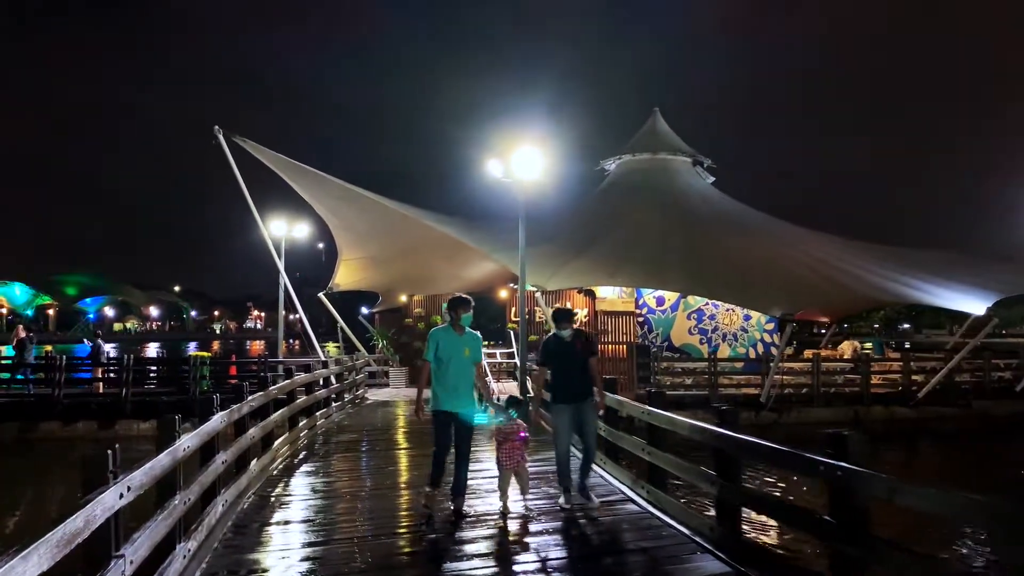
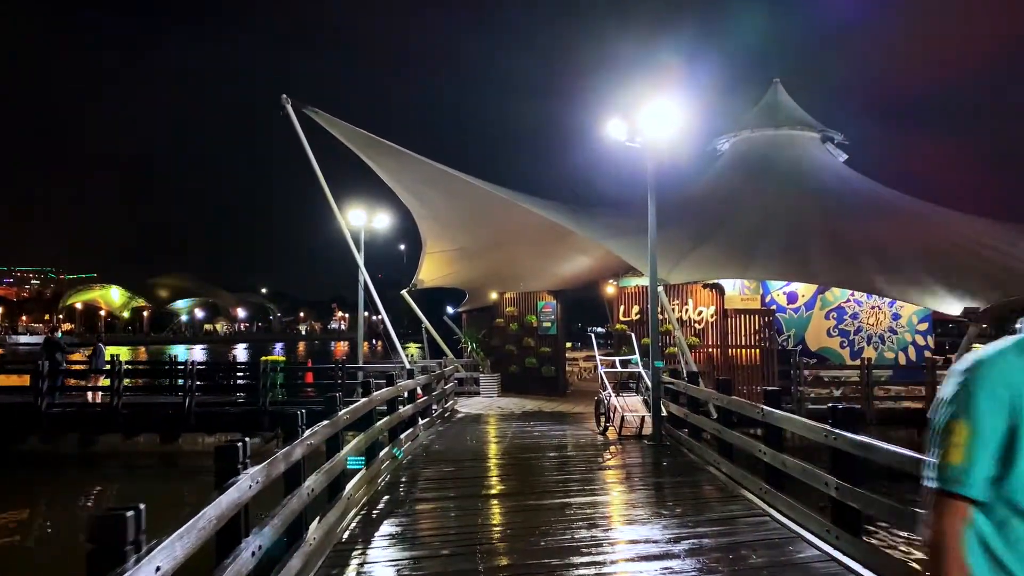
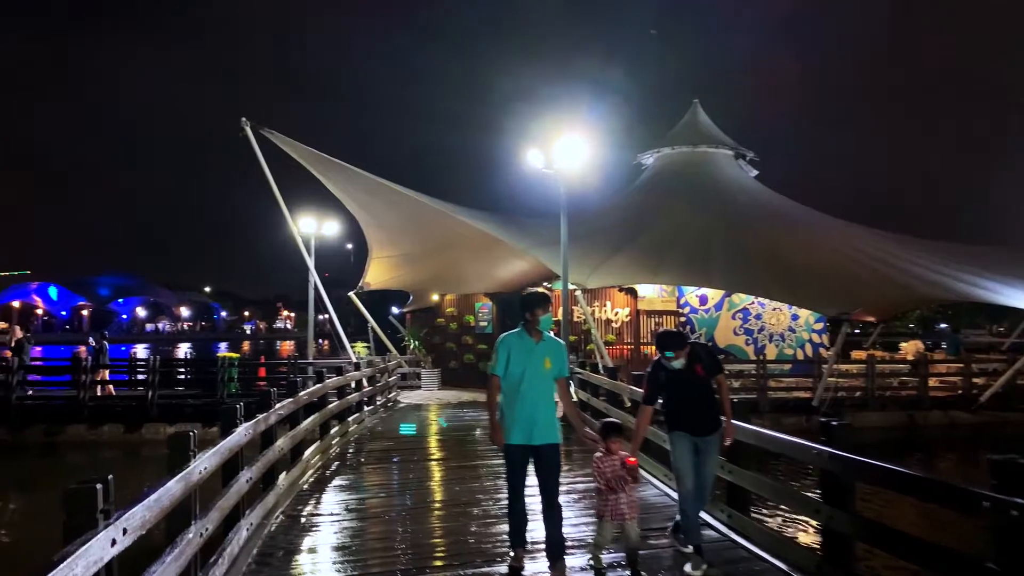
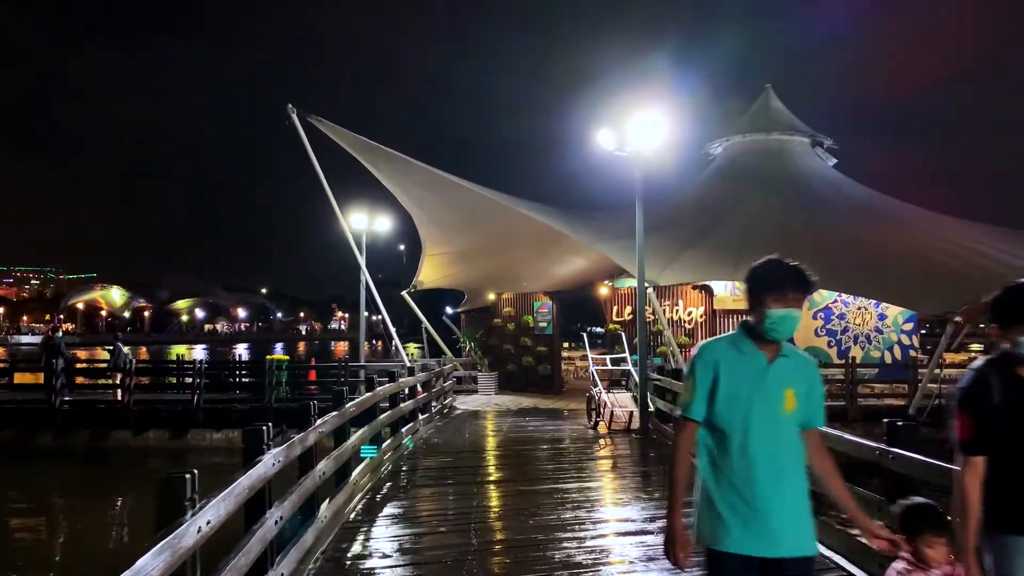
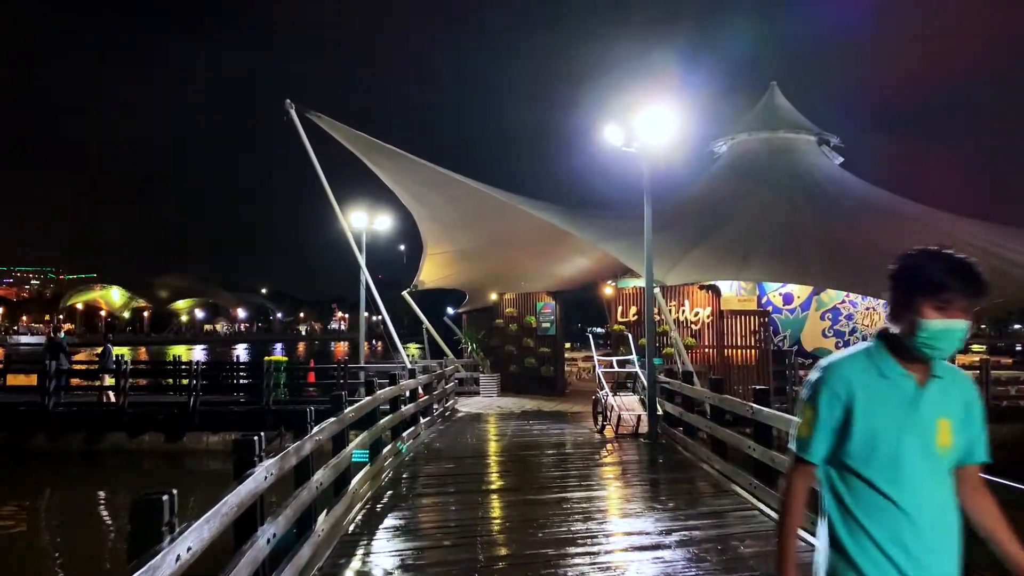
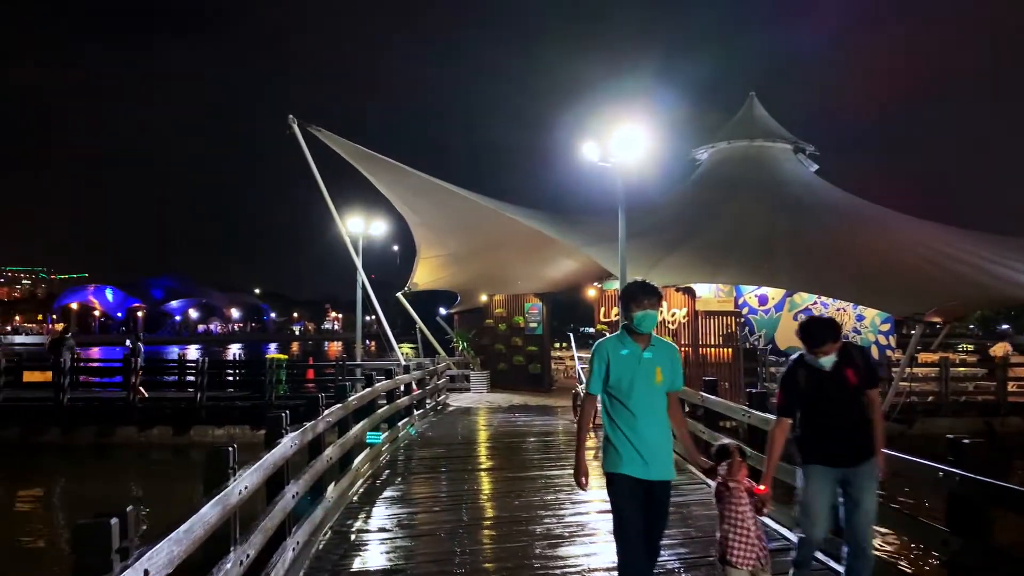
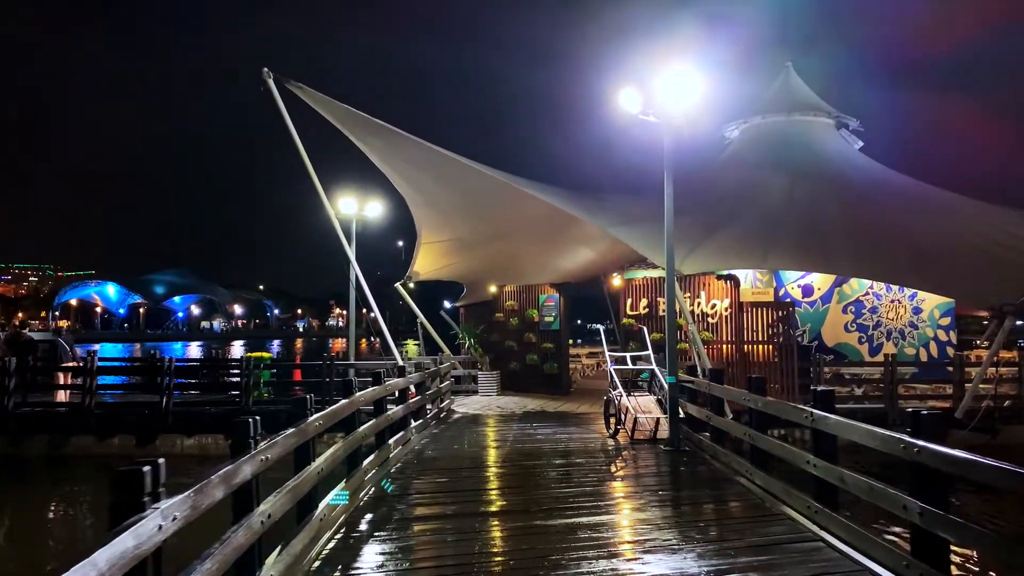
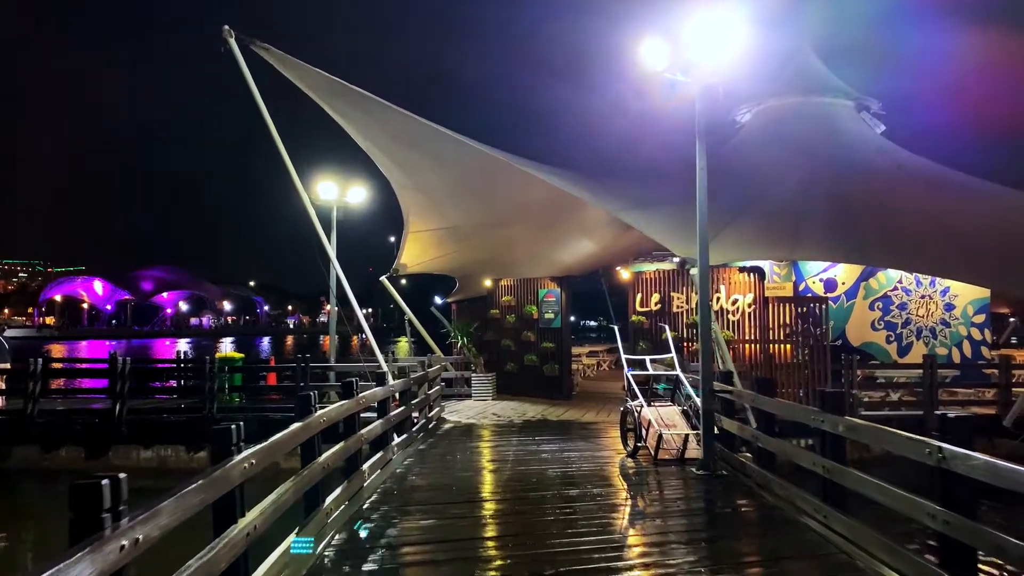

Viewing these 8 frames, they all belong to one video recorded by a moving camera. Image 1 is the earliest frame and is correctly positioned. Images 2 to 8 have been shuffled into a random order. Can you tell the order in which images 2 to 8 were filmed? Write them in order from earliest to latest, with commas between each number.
3, 6, 4, 5, 2, 7, 8
